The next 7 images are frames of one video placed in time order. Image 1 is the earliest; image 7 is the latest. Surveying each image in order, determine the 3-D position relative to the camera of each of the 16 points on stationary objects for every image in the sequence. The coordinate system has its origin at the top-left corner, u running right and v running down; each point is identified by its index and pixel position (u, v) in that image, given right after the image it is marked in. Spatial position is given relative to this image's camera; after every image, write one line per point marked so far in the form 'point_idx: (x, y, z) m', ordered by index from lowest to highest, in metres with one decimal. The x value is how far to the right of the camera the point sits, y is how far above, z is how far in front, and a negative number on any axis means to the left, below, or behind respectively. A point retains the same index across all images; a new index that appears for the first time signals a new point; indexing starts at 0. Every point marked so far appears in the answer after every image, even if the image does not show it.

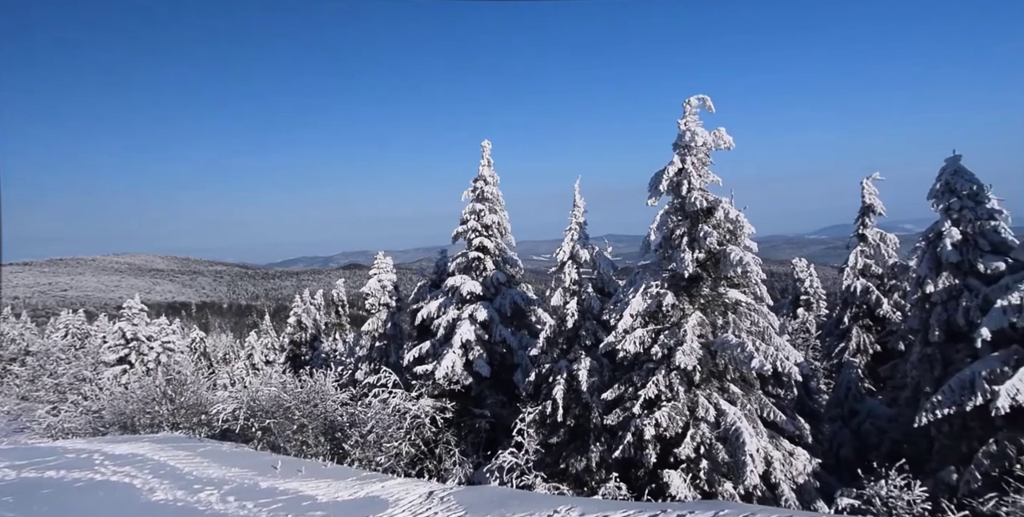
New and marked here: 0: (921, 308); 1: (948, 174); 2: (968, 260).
0: (+10.7, -1.1, +19.2) m
1: (+10.9, +2.1, +18.6) m
2: (+11.0, 0.0, +17.9) m
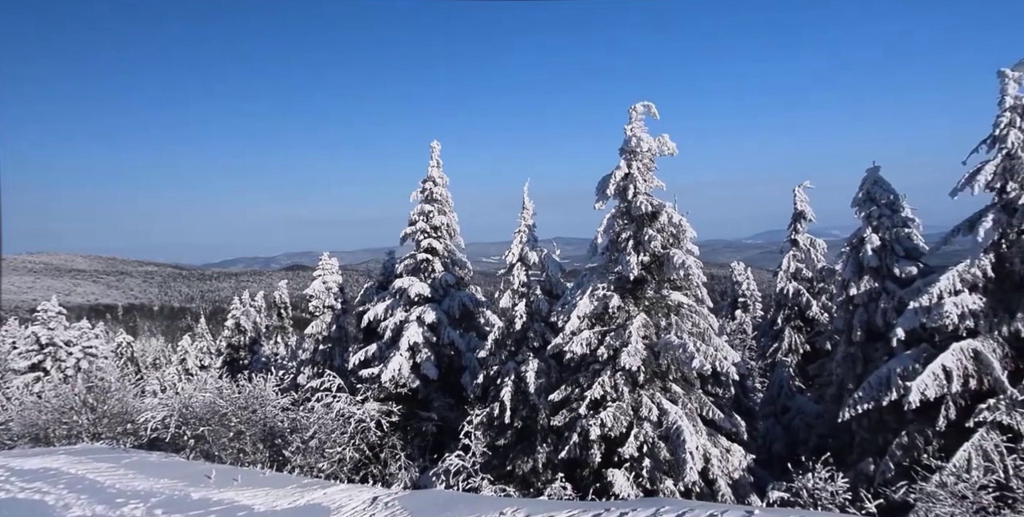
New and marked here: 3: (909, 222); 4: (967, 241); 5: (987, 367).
0: (+9.0, -1.3, +20.2) m
1: (+9.2, +1.9, +19.7) m
2: (+9.3, -0.1, +18.9) m
3: (+10.0, +0.9, +19.1) m
4: (+9.1, +0.4, +15.2) m
5: (+8.7, -1.9, +13.9) m
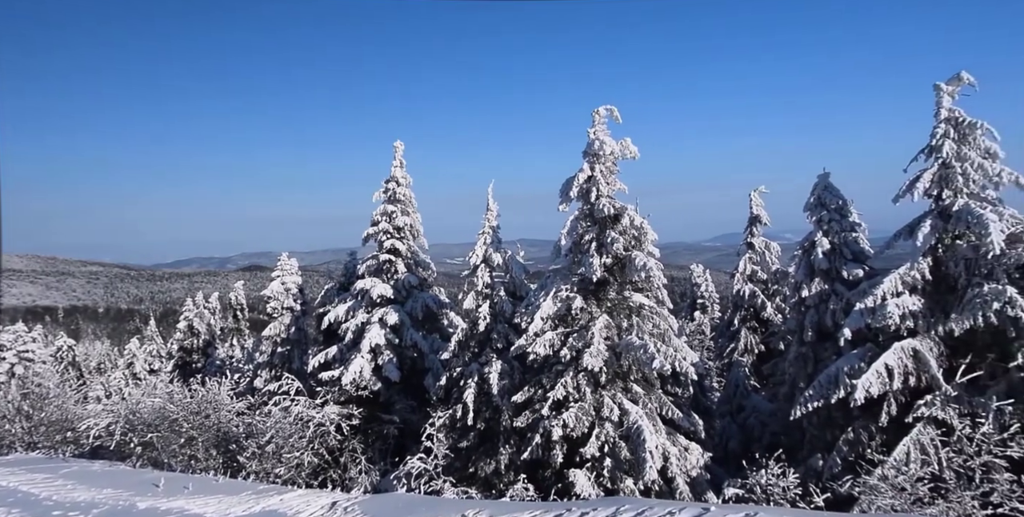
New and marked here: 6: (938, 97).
0: (+7.7, -1.4, +20.7) m
1: (+8.0, +1.8, +20.2) m
2: (+8.2, -0.2, +19.4) m
3: (+8.8, +0.8, +19.7) m
4: (+8.1, +0.3, +15.7) m
5: (+7.8, -2.0, +14.4) m
6: (+8.3, +3.2, +15.1) m
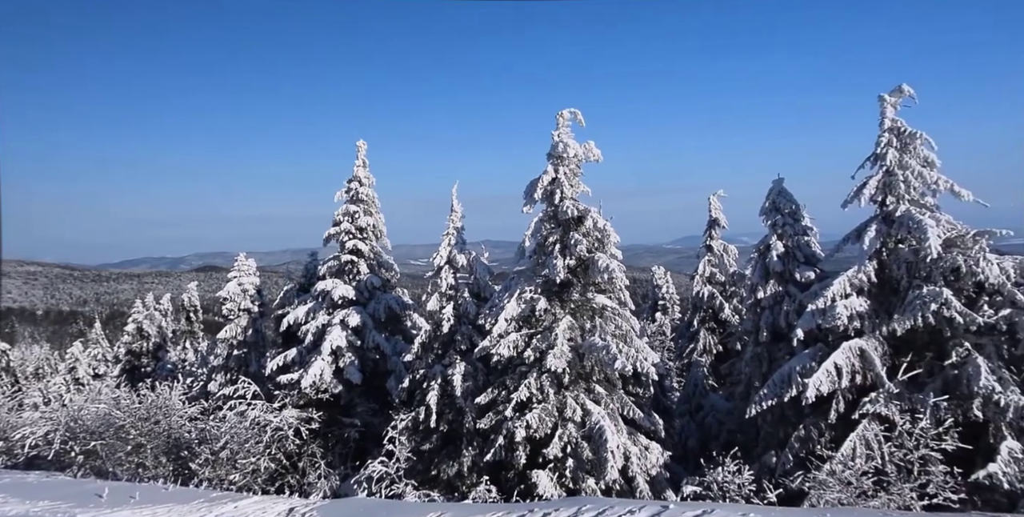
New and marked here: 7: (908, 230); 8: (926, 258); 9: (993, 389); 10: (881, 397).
0: (+6.7, -1.5, +21.4) m
1: (+7.0, +1.7, +20.9) m
2: (+7.2, -0.3, +20.2) m
3: (+7.9, +0.7, +20.5) m
4: (+7.3, +0.2, +16.4) m
5: (+7.0, -2.1, +15.1) m
6: (+7.6, +3.1, +15.9) m
7: (+7.6, +0.5, +14.8) m
8: (+7.5, 0.0, +14.0) m
9: (+7.7, -2.1, +12.4) m
10: (+7.0, -2.6, +14.6) m
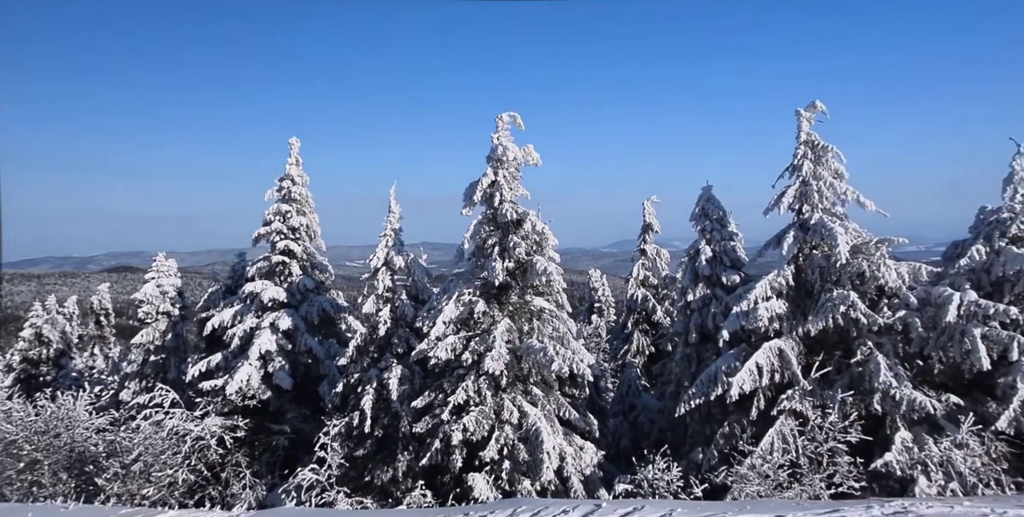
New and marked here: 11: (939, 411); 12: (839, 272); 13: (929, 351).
0: (+4.9, -1.6, +22.4) m
1: (+5.3, +1.6, +21.9) m
2: (+5.5, -0.4, +21.2) m
3: (+6.1, +0.6, +21.5) m
4: (+5.9, +0.1, +17.5) m
5: (+5.7, -2.2, +16.1) m
6: (+6.2, +3.0, +16.9) m
7: (+6.3, +0.4, +15.8) m
8: (+6.2, -0.1, +15.0) m
9: (+6.6, -2.2, +13.4) m
10: (+5.7, -2.7, +15.6) m
11: (+7.4, -2.6, +13.6) m
12: (+6.4, -0.3, +15.1) m
13: (+7.6, -1.7, +14.2) m
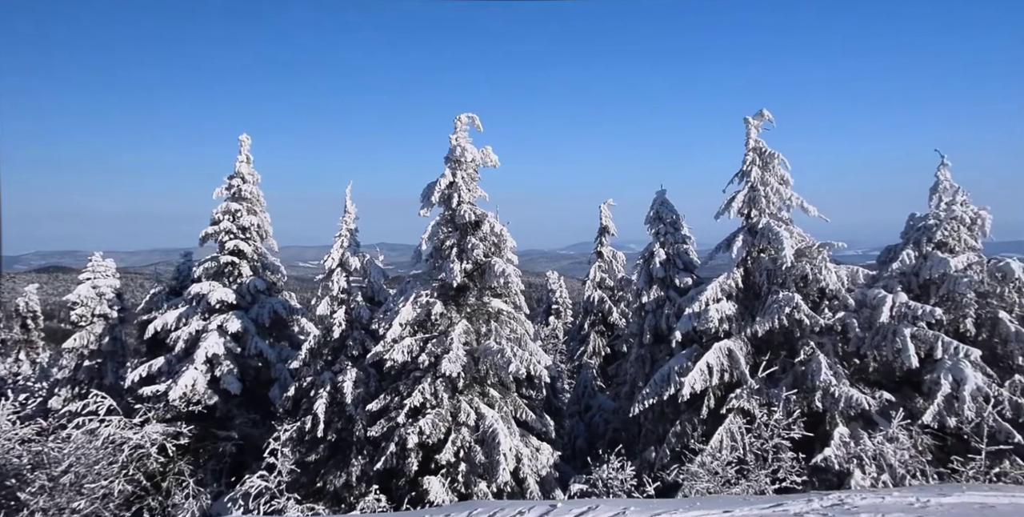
0: (+3.6, -1.6, +22.9) m
1: (+4.1, +1.6, +22.4) m
2: (+4.3, -0.5, +21.7) m
3: (+4.9, +0.5, +22.1) m
4: (+4.9, 0.0, +18.0) m
5: (+4.8, -2.2, +16.6) m
6: (+5.3, +2.9, +17.5) m
7: (+5.4, +0.4, +16.4) m
8: (+5.4, -0.1, +15.6) m
9: (+5.8, -2.2, +14.0) m
10: (+4.8, -2.8, +16.1) m
11: (+6.6, -2.7, +14.2) m
12: (+5.5, -0.3, +15.7) m
13: (+6.7, -1.7, +14.9) m
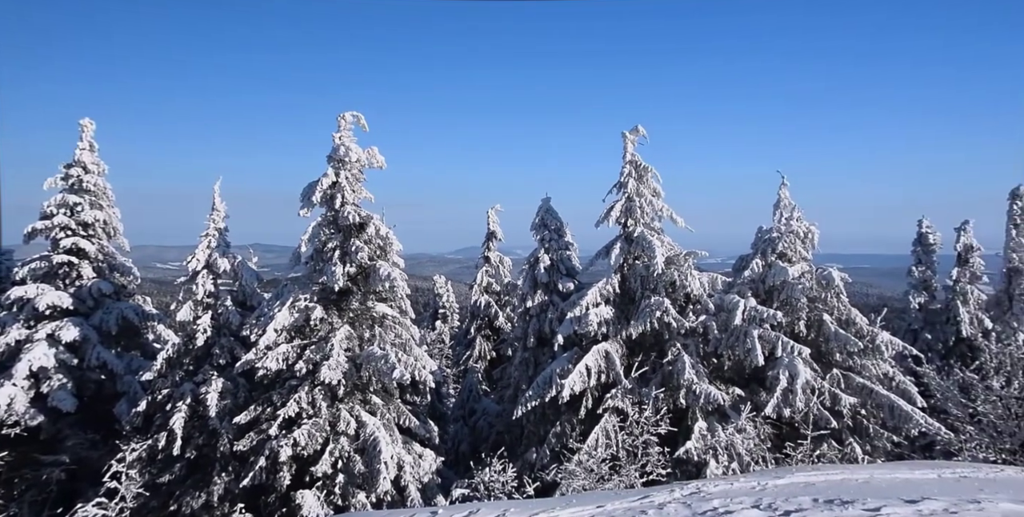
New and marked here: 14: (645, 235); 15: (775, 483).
0: (+0.2, -1.8, +23.6) m
1: (+0.7, +1.4, +23.2) m
2: (+1.0, -0.7, +22.6) m
3: (+1.6, +0.4, +23.0) m
4: (+2.1, -0.1, +19.0) m
5: (+2.2, -2.4, +17.6) m
6: (+2.6, +2.8, +18.5) m
7: (+2.9, +0.2, +17.4) m
8: (+3.0, -0.3, +16.6) m
9: (+3.5, -2.4, +15.2) m
10: (+2.3, -2.9, +17.0) m
11: (+4.3, -2.9, +15.4) m
12: (+3.1, -0.5, +16.8) m
13: (+4.4, -1.9, +16.1) m
14: (+2.9, +0.5, +17.2) m
15: (+4.2, -3.5, +12.1) m
